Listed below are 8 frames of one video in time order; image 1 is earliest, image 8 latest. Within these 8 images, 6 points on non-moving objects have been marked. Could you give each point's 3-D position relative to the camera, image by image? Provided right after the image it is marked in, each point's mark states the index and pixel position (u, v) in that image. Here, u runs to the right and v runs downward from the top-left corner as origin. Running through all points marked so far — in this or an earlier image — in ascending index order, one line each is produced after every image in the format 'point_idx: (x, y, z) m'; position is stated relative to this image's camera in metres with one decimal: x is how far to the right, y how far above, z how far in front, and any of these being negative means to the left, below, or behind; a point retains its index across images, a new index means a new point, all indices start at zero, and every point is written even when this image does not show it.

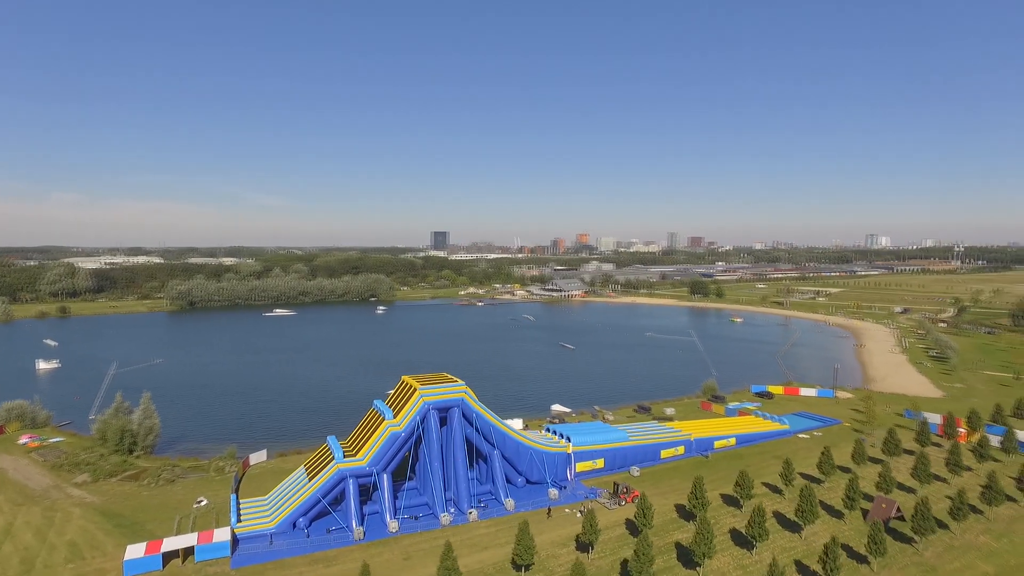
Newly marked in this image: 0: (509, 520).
0: (-0.1, -6.3, +15.2) m
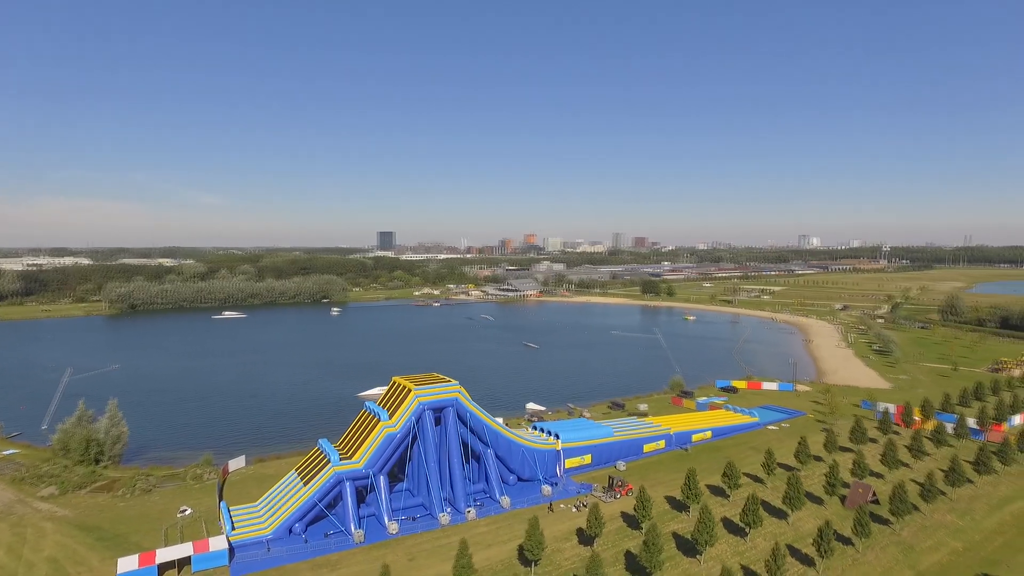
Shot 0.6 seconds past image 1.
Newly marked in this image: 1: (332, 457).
0: (-0.1, -6.3, +15.3) m
1: (-4.8, -4.4, +14.7) m
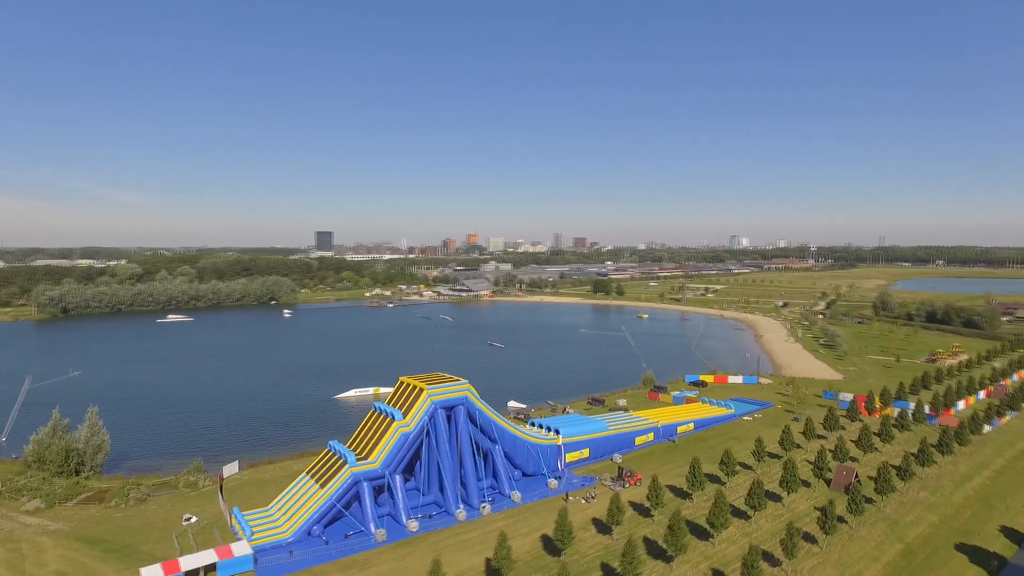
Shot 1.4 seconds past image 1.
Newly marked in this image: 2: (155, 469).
0: (+0.3, -6.2, +15.7) m
1: (-4.3, -4.4, +14.7) m
2: (-12.5, -6.3, +19.5) m
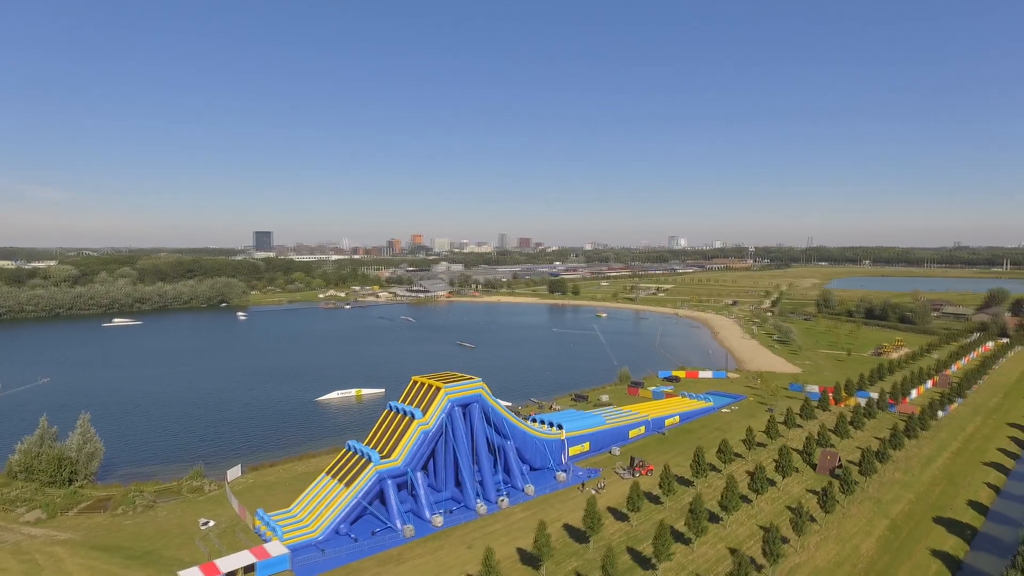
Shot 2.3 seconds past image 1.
0: (+0.7, -6.2, +16.2) m
1: (-3.8, -4.5, +14.9) m
2: (-12.3, -6.4, +18.9) m
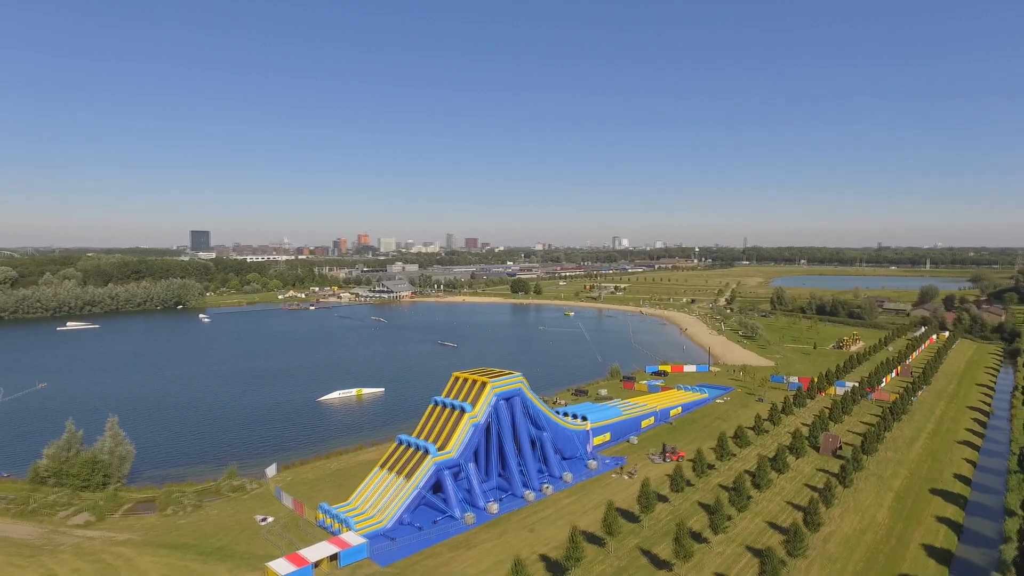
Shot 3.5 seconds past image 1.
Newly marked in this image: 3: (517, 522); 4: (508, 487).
0: (+2.0, -6.2, +17.2) m
1: (-2.4, -4.4, +15.4) m
2: (-11.2, -6.4, +18.8) m
3: (+0.1, -6.2, +14.8) m
4: (-0.1, -5.9, +16.7) m
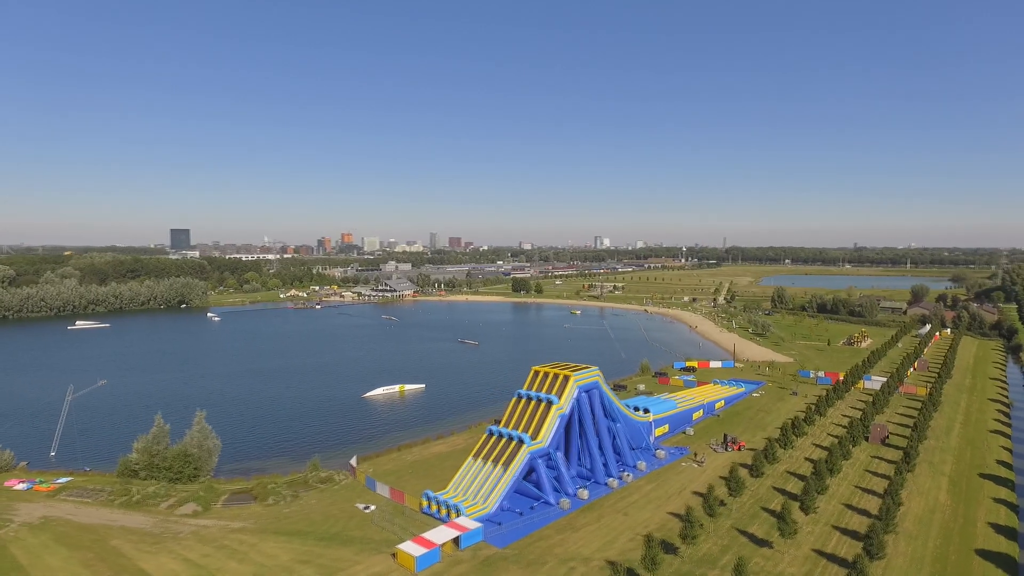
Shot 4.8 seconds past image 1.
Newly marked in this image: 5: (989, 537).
0: (+4.5, -6.1, +17.9) m
1: (+0.2, -4.3, +16.1) m
2: (-8.7, -6.3, +19.3) m
3: (+2.7, -6.1, +15.5) m
4: (+2.4, -5.8, +17.4) m
5: (+12.4, -6.5, +14.5) m
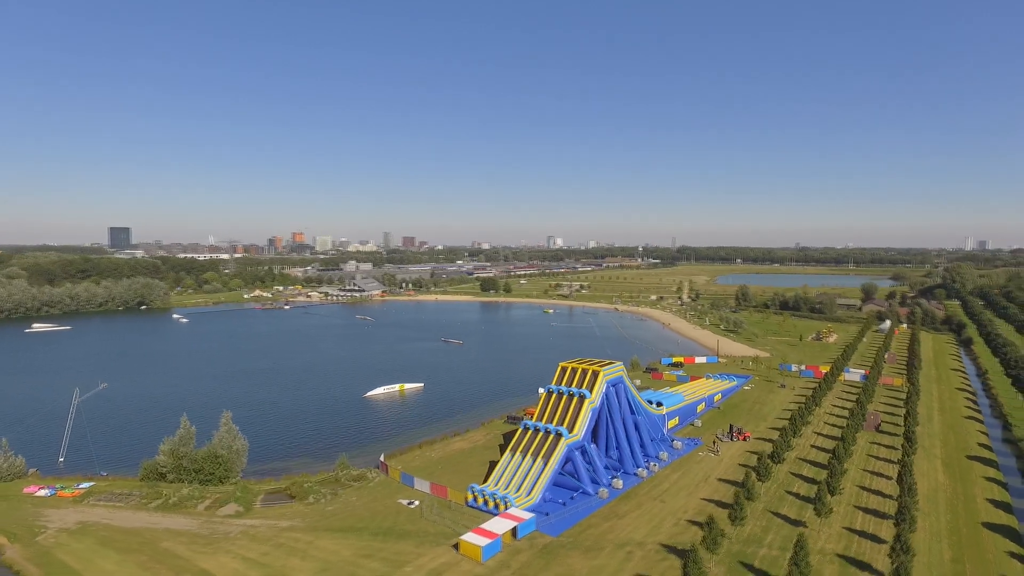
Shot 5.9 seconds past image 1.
0: (+5.5, -6.0, +18.8) m
1: (+1.3, -4.3, +16.7) m
2: (-7.8, -6.3, +19.2) m
3: (+3.9, -6.1, +16.2) m
4: (+3.5, -5.8, +18.1) m
5: (+13.6, -6.4, +15.9) m
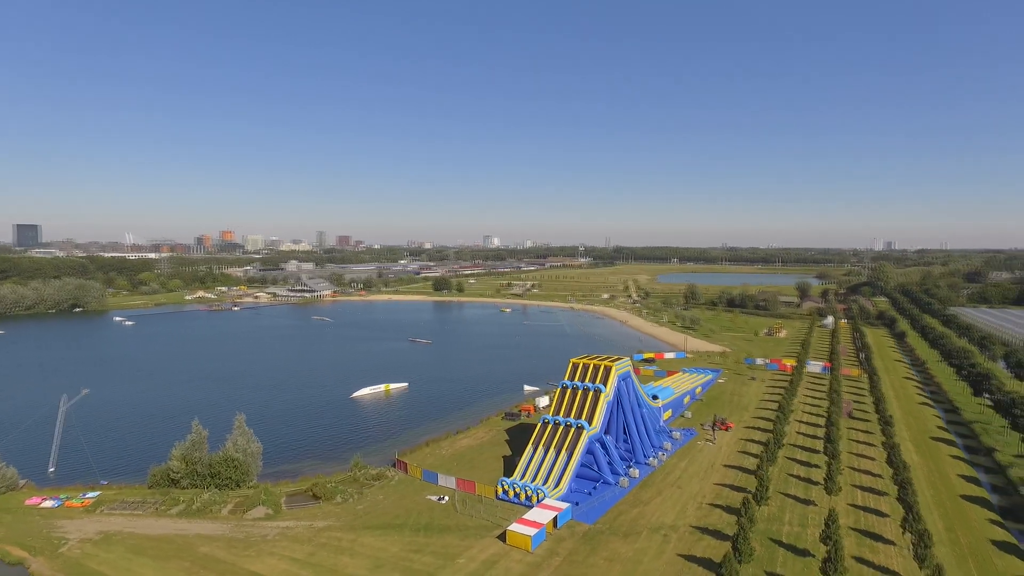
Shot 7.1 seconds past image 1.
0: (+6.0, -5.9, +19.8) m
1: (+2.0, -4.2, +17.3) m
2: (-7.3, -6.3, +19.0) m
3: (+4.6, -6.0, +17.2) m
4: (+4.0, -5.7, +19.0) m
5: (+14.4, -6.3, +17.7) m
